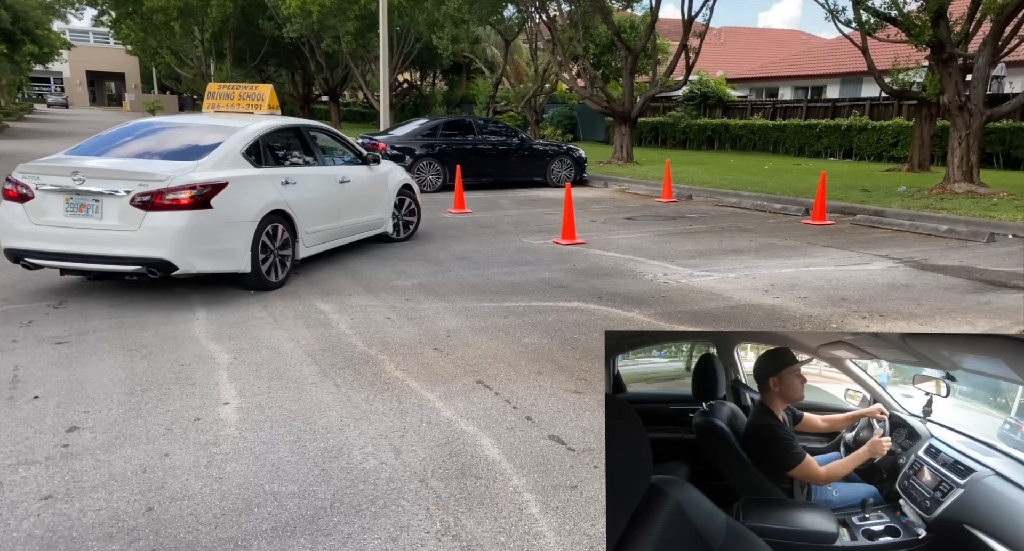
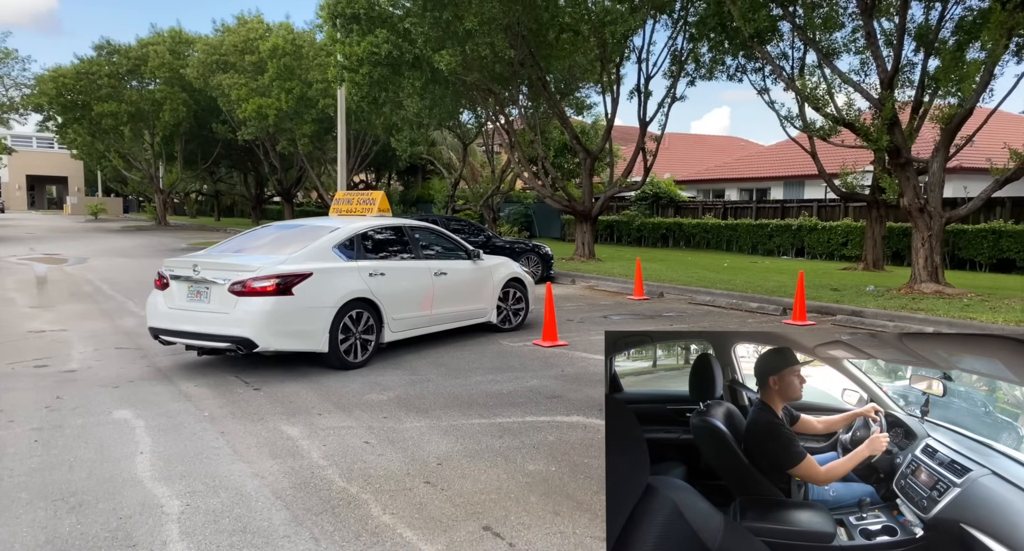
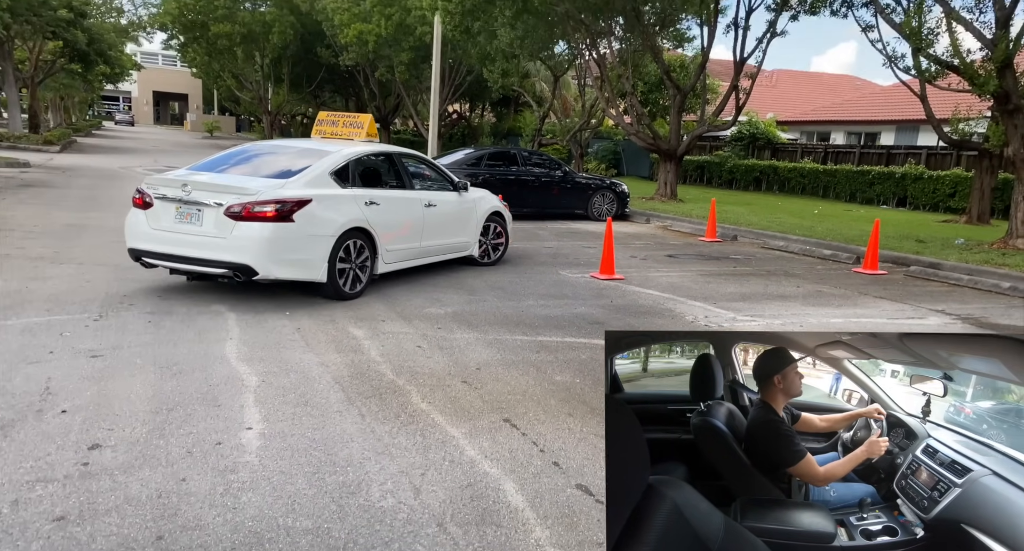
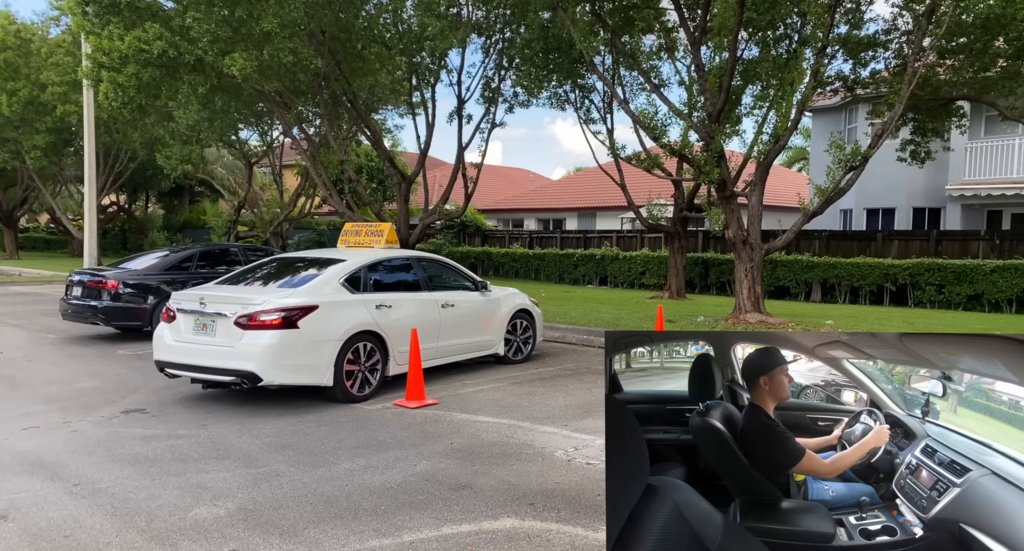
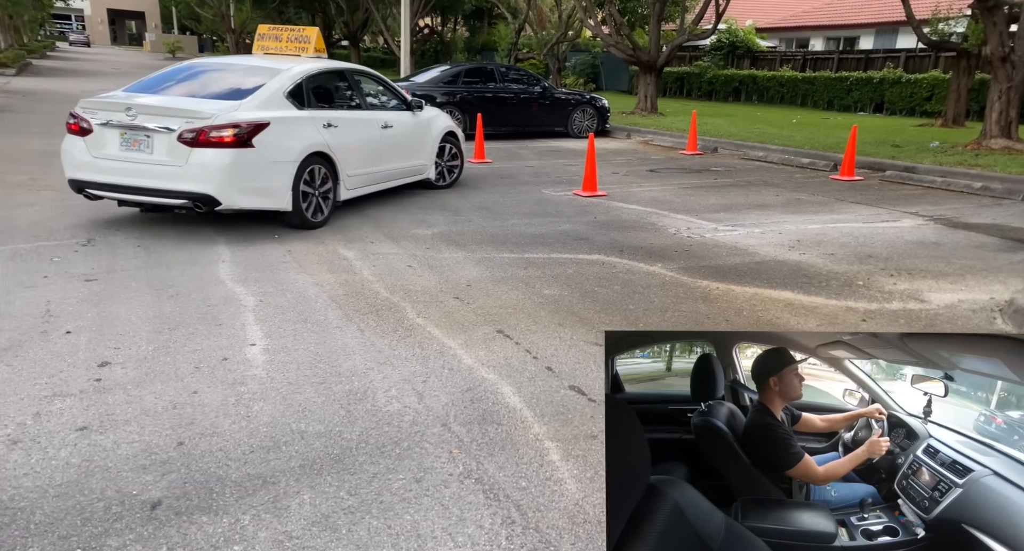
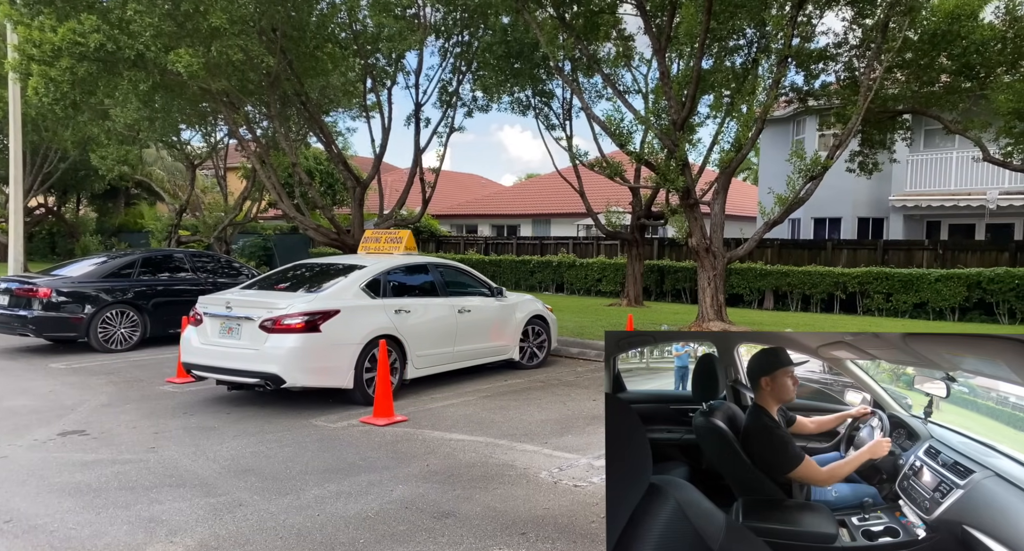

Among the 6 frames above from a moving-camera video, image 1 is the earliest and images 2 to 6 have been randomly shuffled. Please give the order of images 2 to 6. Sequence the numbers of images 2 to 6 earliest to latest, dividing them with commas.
5, 3, 2, 4, 6
